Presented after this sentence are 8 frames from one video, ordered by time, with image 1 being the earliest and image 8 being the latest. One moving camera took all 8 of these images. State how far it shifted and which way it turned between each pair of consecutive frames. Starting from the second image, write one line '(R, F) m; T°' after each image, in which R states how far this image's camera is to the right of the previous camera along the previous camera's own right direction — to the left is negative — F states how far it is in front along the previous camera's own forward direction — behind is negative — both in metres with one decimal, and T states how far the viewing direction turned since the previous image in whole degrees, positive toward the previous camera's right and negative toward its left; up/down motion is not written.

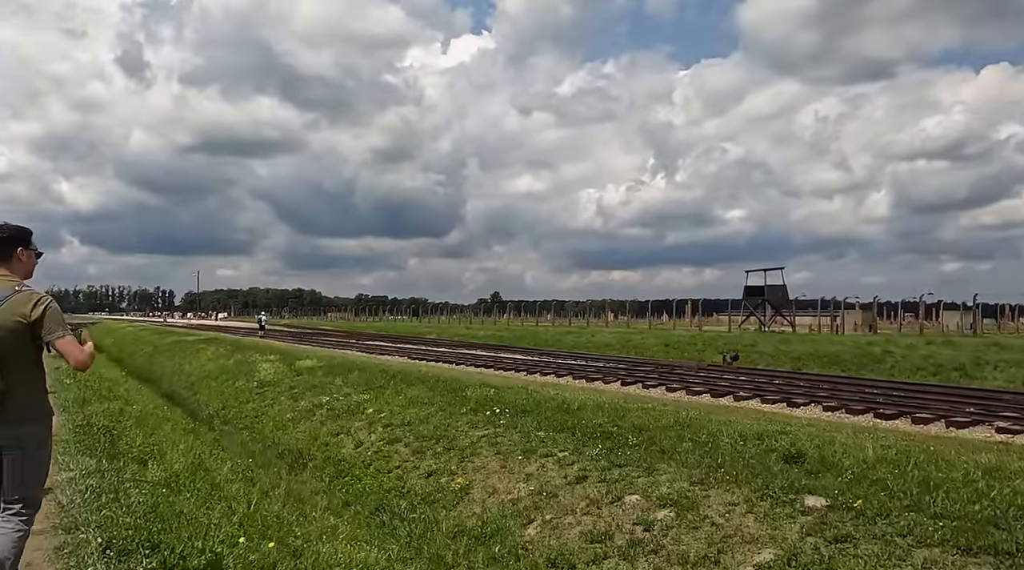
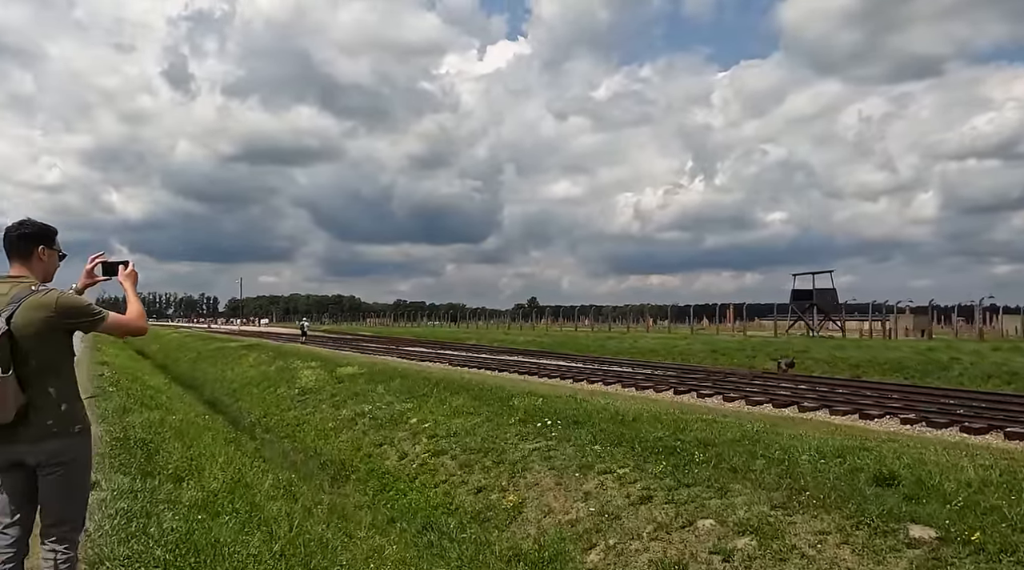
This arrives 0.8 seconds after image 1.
(-0.2, +0.6) m; -3°
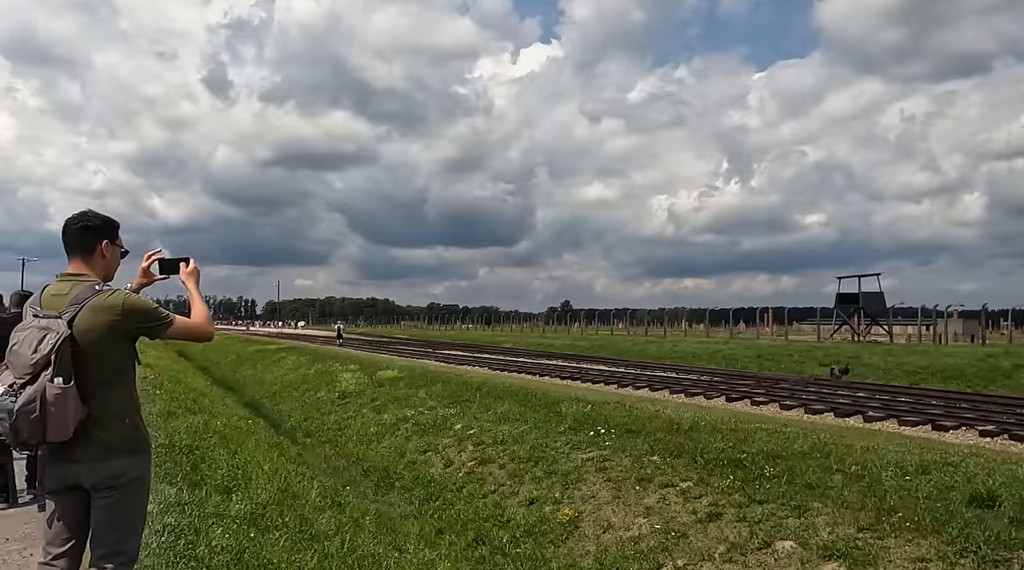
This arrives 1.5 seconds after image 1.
(-0.2, +0.4) m; -2°
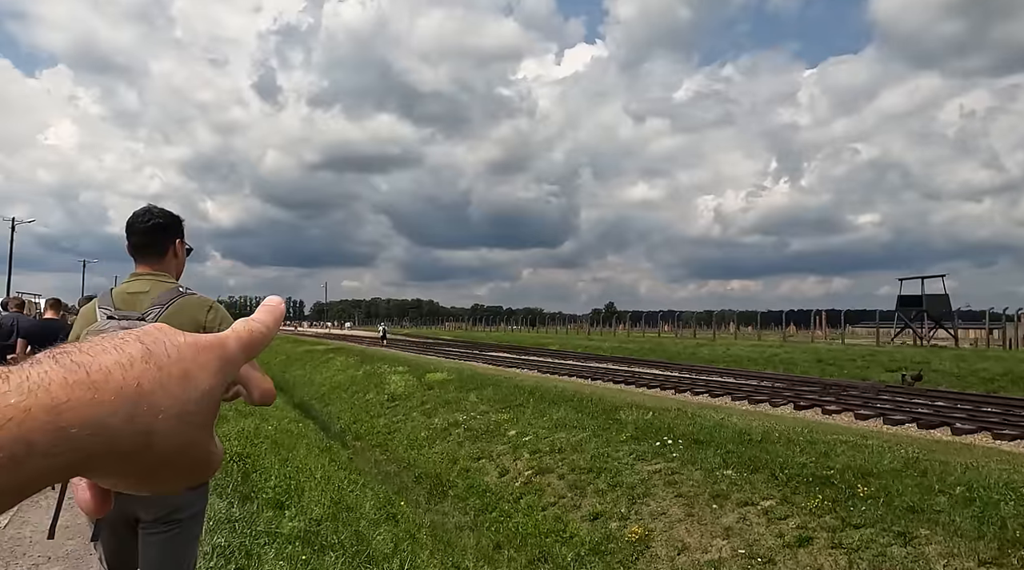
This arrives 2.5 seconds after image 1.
(-0.2, +0.5) m; -3°
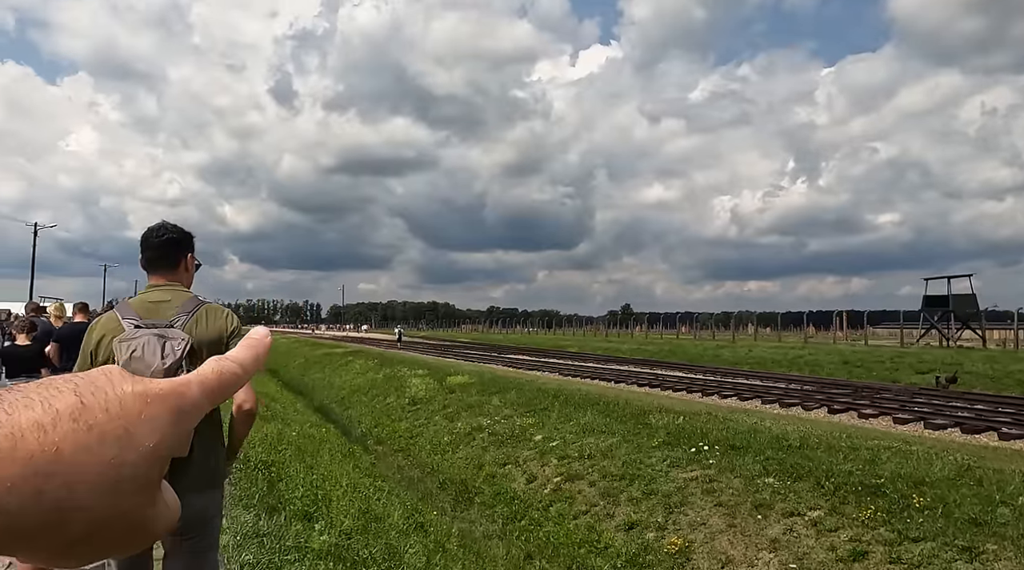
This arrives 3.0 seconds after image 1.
(-0.2, +0.3) m; -1°
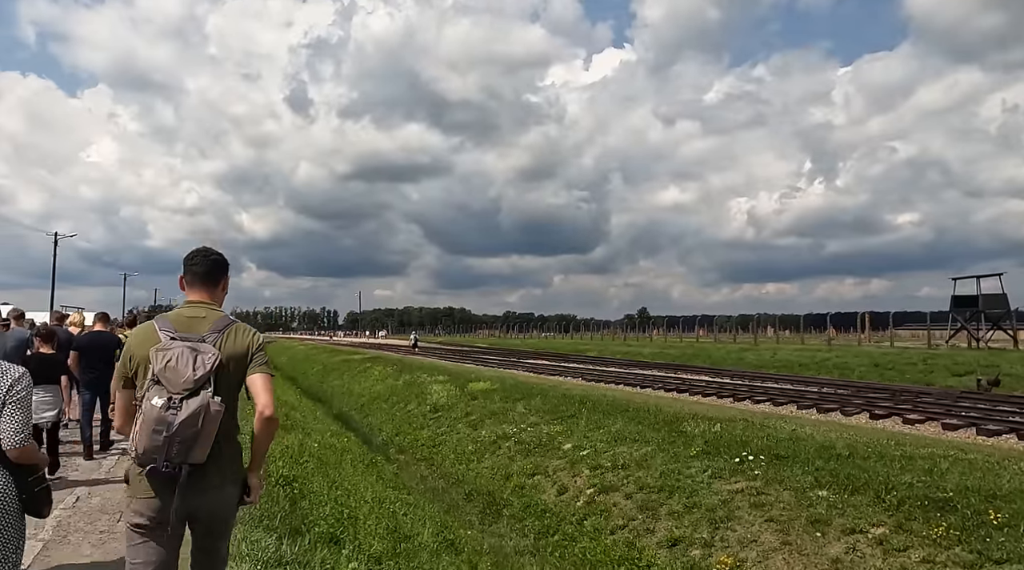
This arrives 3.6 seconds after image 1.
(-0.2, +0.5) m; -1°
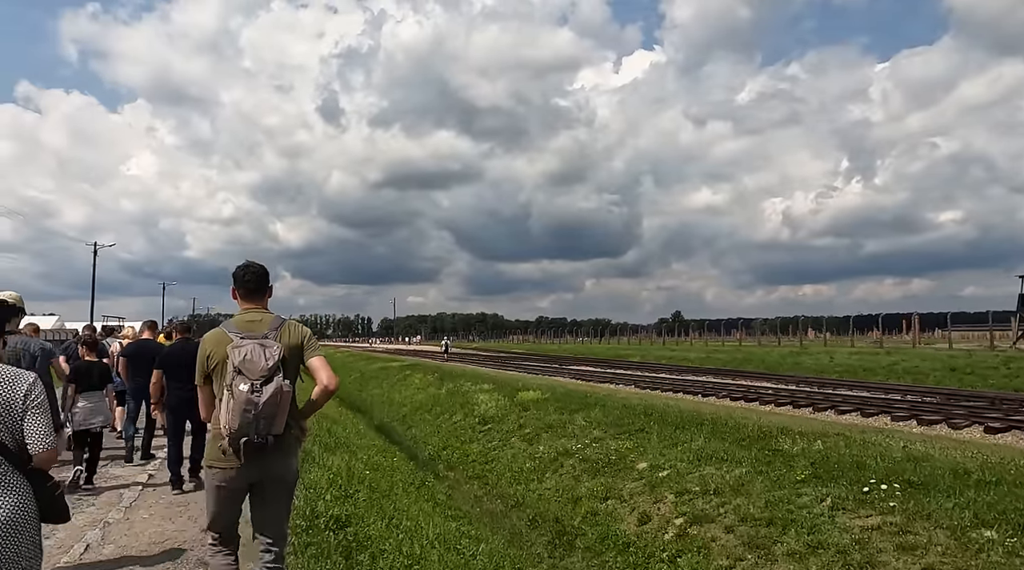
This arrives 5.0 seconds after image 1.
(-0.5, +1.4) m; -2°
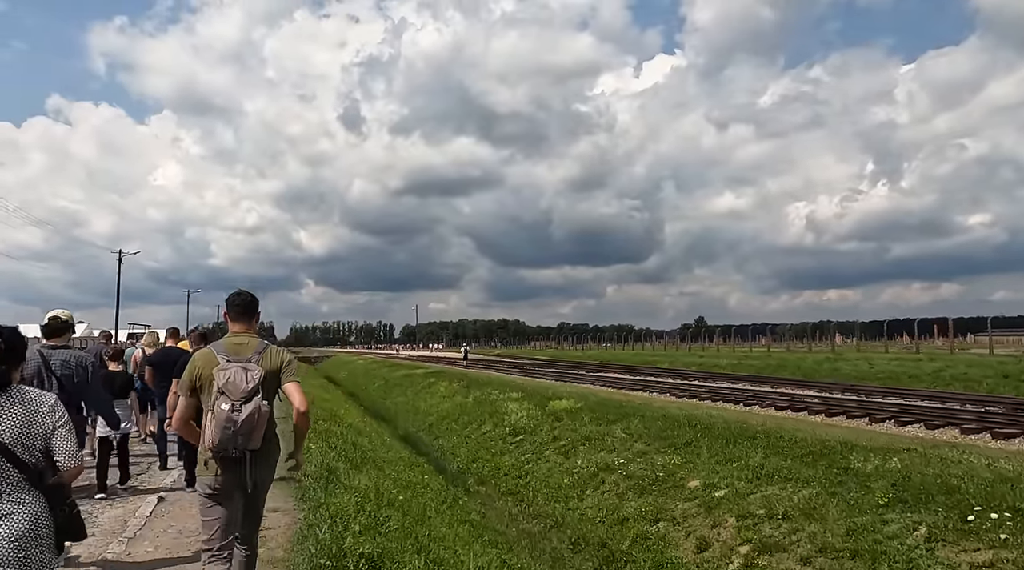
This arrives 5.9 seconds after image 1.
(-0.2, +0.9) m; -2°
